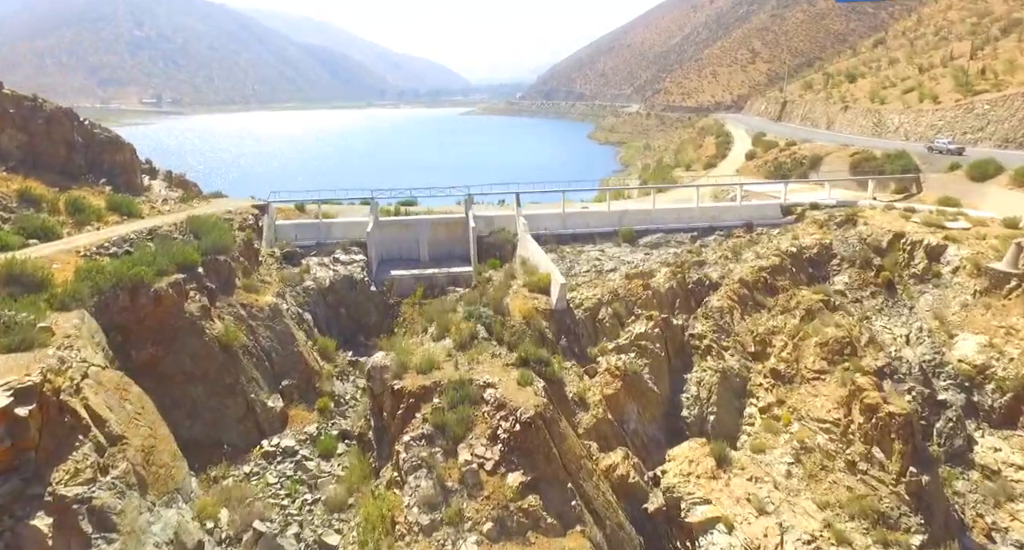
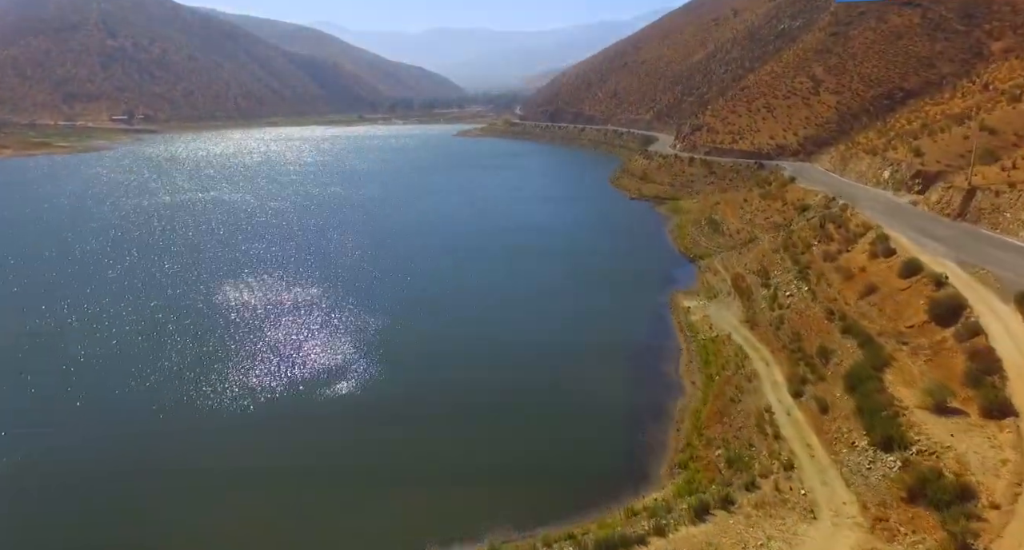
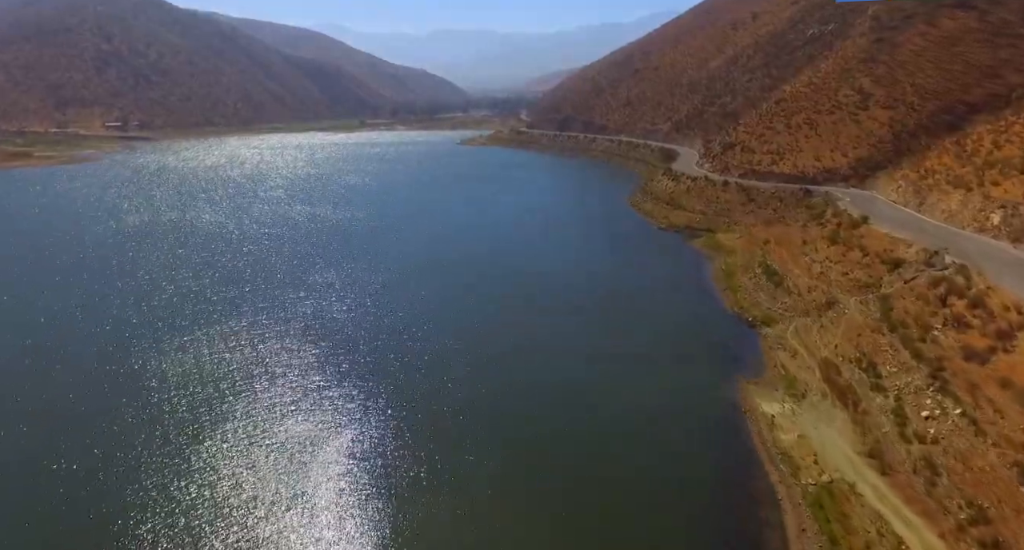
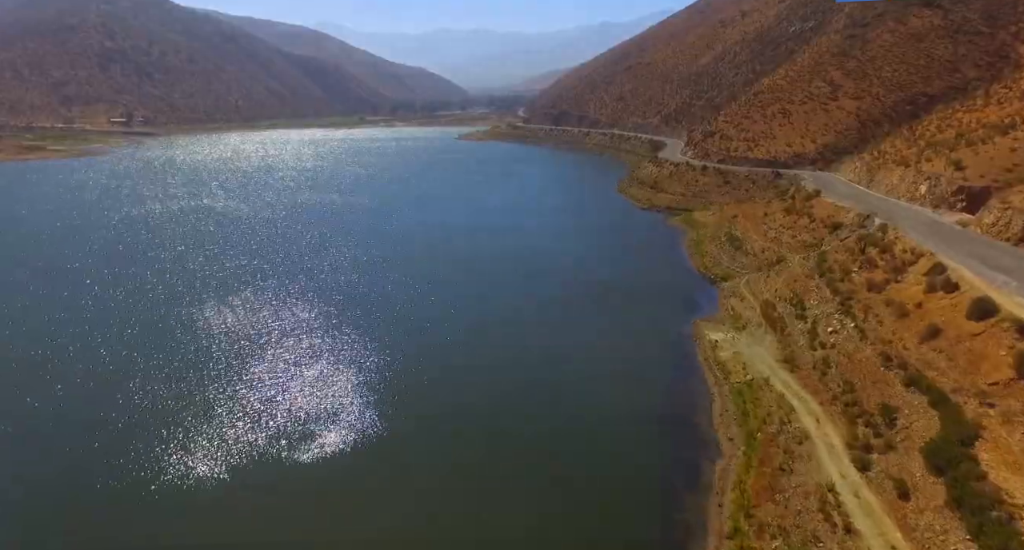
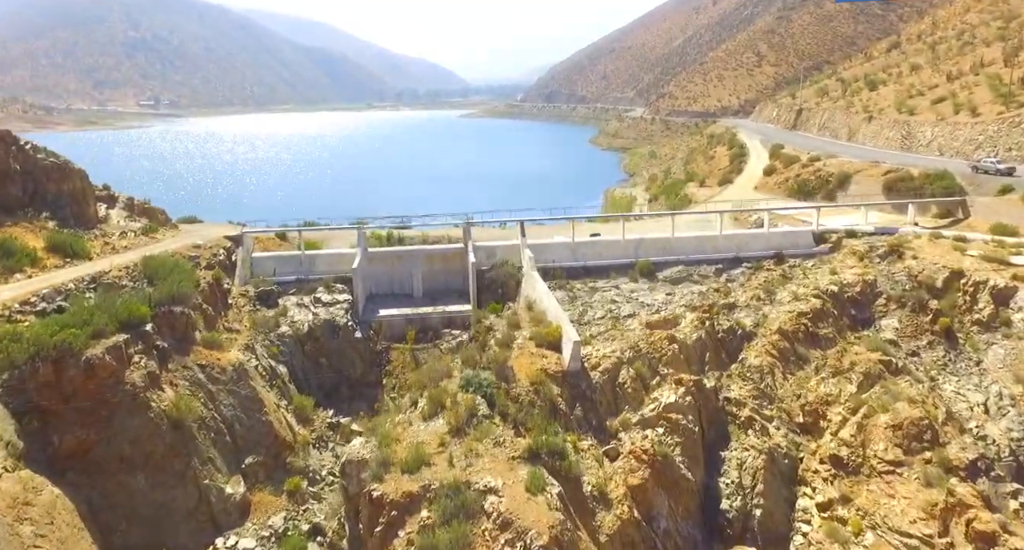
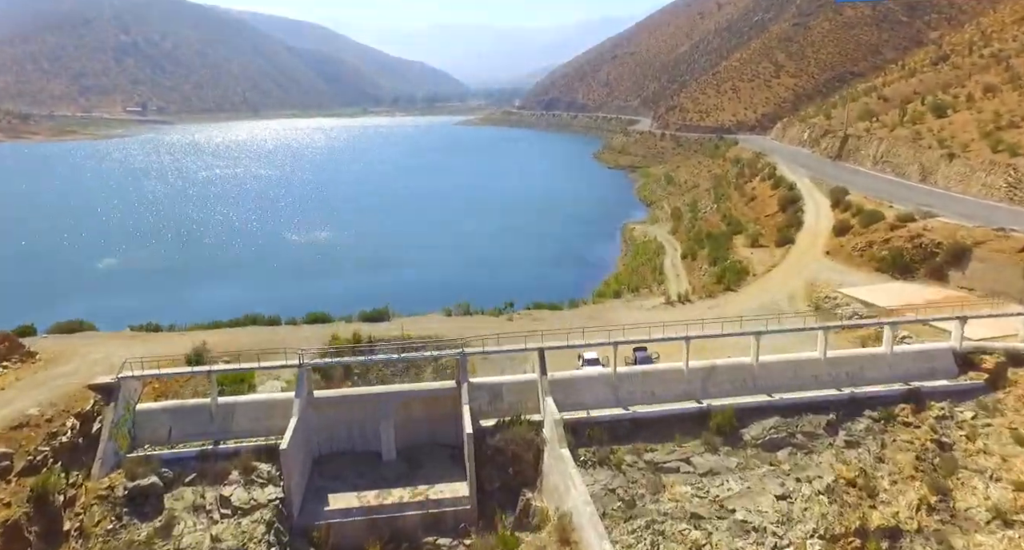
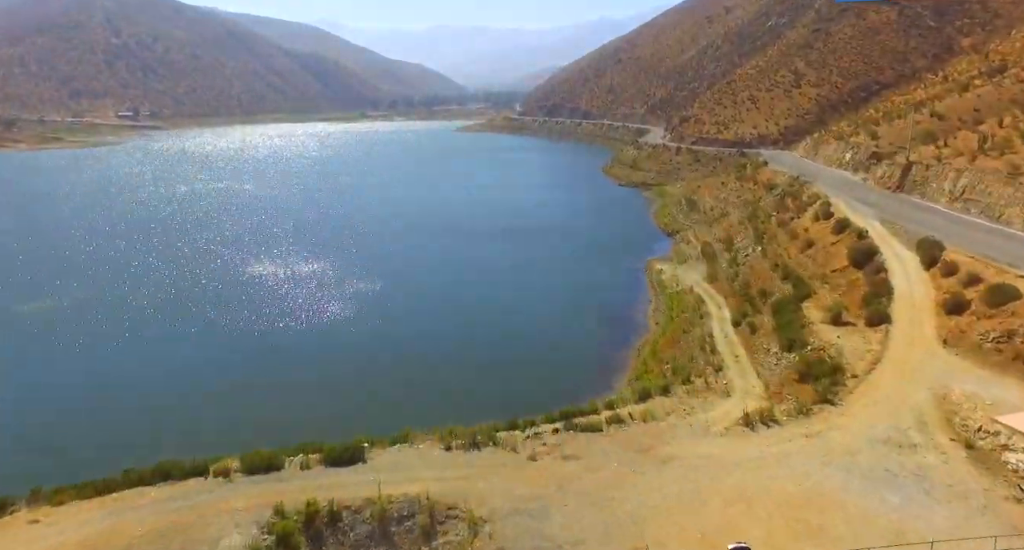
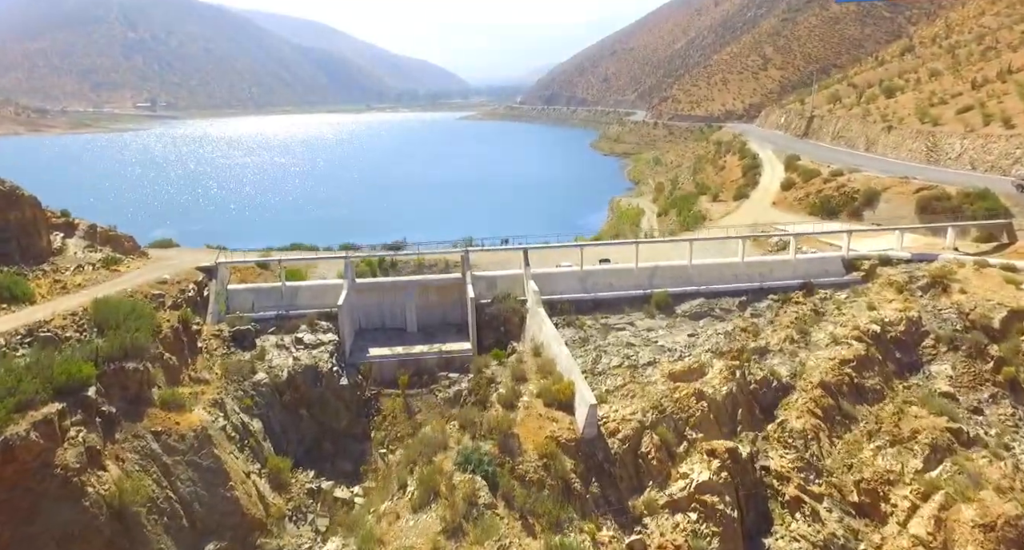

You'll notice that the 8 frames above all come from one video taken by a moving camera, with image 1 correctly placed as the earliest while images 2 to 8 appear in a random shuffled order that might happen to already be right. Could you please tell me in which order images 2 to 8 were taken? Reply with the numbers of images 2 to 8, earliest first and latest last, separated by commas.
5, 8, 6, 7, 2, 4, 3
